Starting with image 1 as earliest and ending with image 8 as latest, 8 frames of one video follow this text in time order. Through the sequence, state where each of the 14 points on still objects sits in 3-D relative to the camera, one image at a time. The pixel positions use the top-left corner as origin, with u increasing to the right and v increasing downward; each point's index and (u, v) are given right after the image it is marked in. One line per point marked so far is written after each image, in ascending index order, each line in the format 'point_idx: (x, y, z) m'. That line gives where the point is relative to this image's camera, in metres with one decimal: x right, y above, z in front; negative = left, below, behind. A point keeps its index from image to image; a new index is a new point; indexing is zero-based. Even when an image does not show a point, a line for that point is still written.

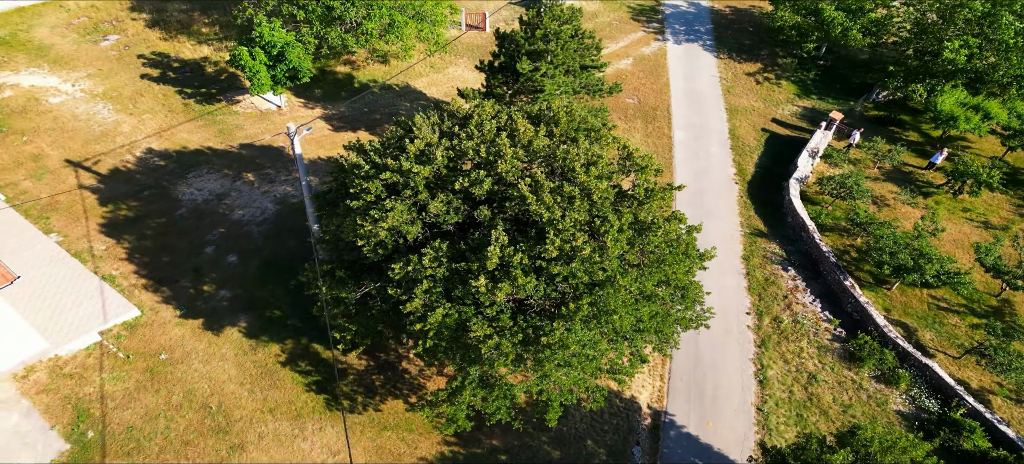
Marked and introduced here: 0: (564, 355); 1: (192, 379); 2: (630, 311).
0: (+1.0, -2.3, +16.5) m
1: (-6.8, -3.1, +19.2) m
2: (+2.2, -1.5, +17.3) m
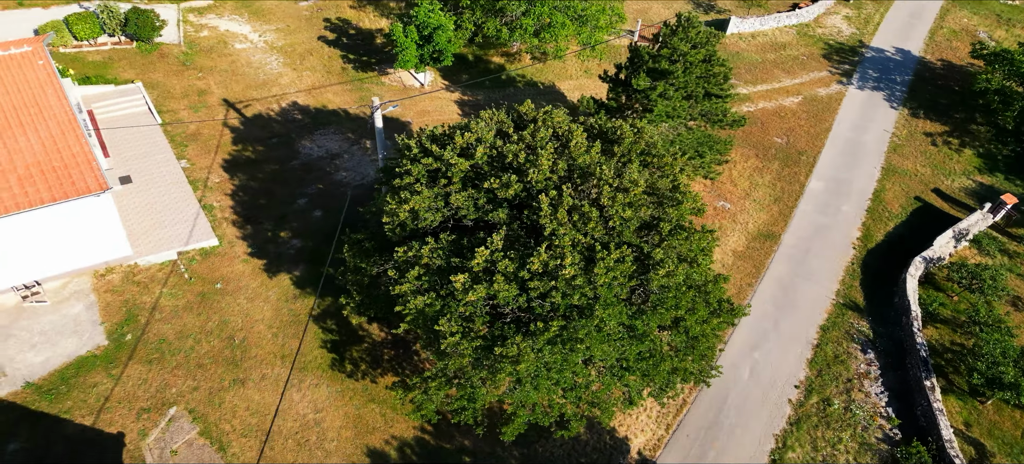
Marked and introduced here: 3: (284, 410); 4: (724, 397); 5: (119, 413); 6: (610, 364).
0: (+0.2, -2.5, +16.0) m
1: (-6.5, -1.8, +20.9) m
2: (+1.8, -2.1, +16.5) m
3: (-4.8, -3.7, +18.8) m
4: (+4.6, -3.6, +19.8) m
5: (-8.0, -3.7, +18.3) m
6: (+1.8, -2.5, +16.9) m
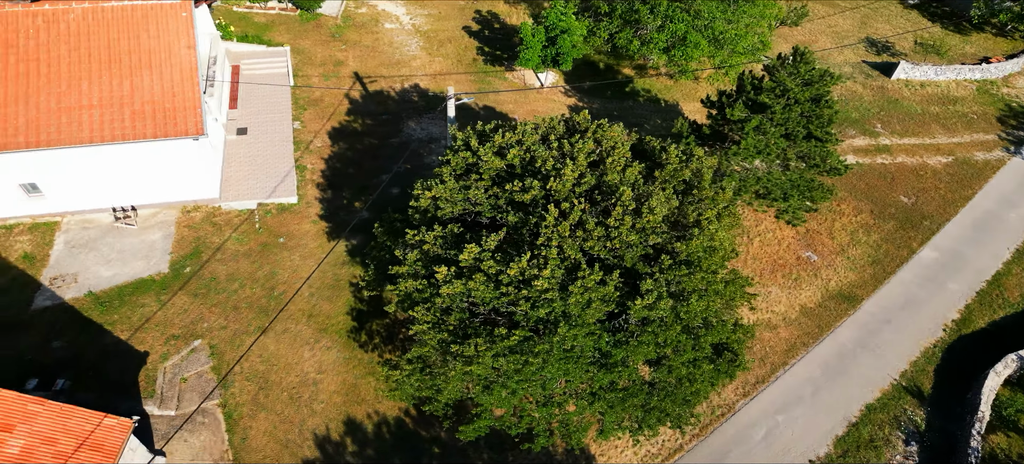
0: (-0.6, -2.5, +15.9) m
1: (-5.7, -0.8, +22.3) m
2: (+1.1, -2.4, +15.9) m
3: (-4.8, -2.9, +19.8) m
4: (+4.4, -4.6, +18.5) m
5: (-8.1, -2.3, +20.1) m
6: (+1.2, -2.8, +16.3) m
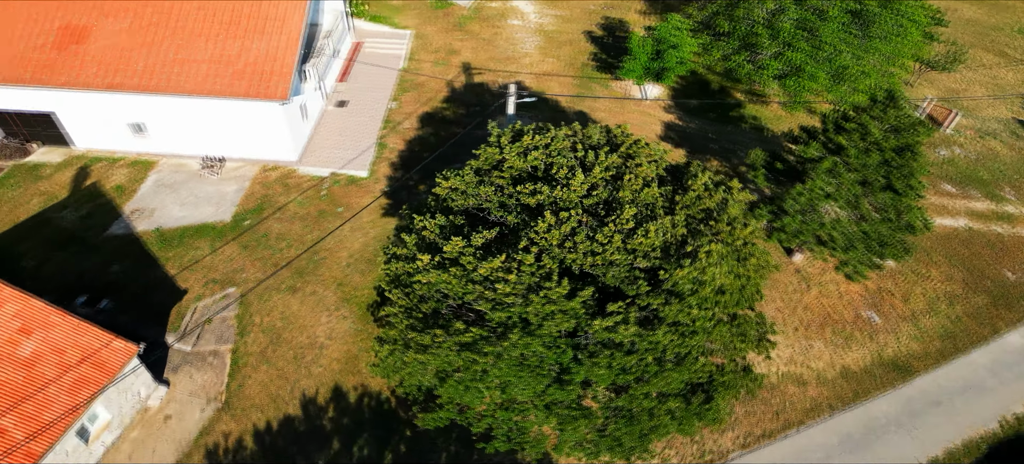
0: (-1.4, -2.4, +16.0) m
1: (-4.7, 0.0, +23.3) m
2: (+0.3, -2.5, +15.6) m
3: (-4.7, -2.2, +20.7) m
4: (+3.6, -5.2, +17.5) m
5: (-7.6, -1.0, +21.7) m
6: (+0.3, -3.0, +16.0) m
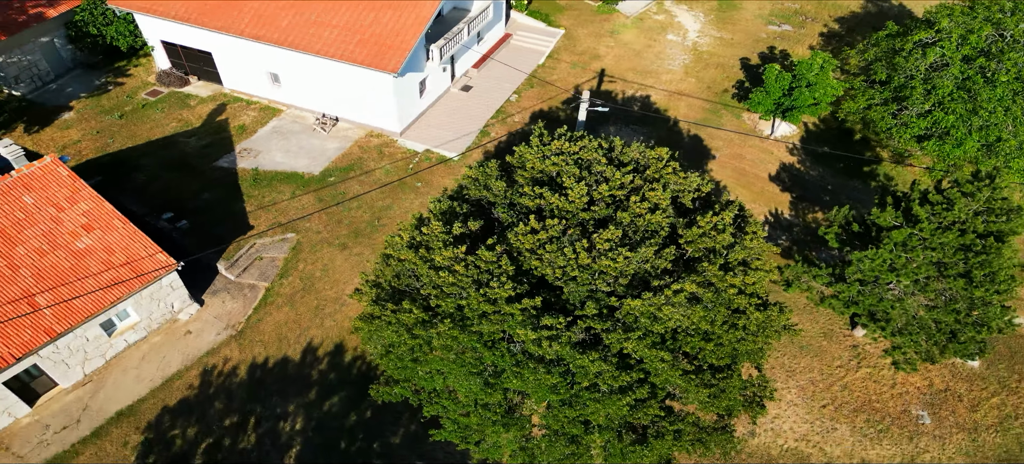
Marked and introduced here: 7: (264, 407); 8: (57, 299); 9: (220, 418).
0: (-2.4, -1.9, +16.4) m
1: (-3.0, +0.7, +24.2) m
2: (-0.9, -2.4, +15.6) m
3: (-4.2, -1.2, +21.9) m
4: (+2.1, -5.8, +16.5) m
5: (-6.4, +0.4, +23.5) m
6: (-0.9, -2.9, +16.0) m
7: (-5.2, -3.7, +18.8) m
8: (-9.5, -1.4, +18.9) m
9: (-6.0, -3.8, +18.5) m
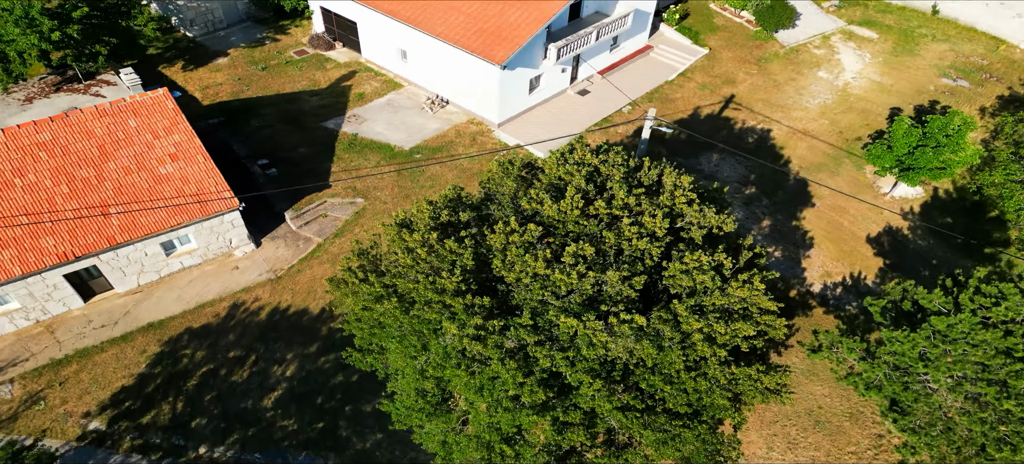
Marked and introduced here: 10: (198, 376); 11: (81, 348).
0: (-3.0, -1.4, +17.0) m
1: (-1.1, +1.1, +24.7) m
2: (-2.0, -2.1, +15.9) m
3: (-3.2, -0.5, +22.7) m
4: (+0.5, -6.1, +16.0) m
5: (-4.6, +1.5, +24.9) m
6: (-1.9, -2.6, +16.2) m
7: (-5.4, -2.6, +20.0) m
8: (-9.1, +0.5, +21.2) m
9: (-6.3, -2.6, +20.0) m
10: (-6.7, -3.1, +19.3) m
11: (-9.6, -2.6, +19.9) m
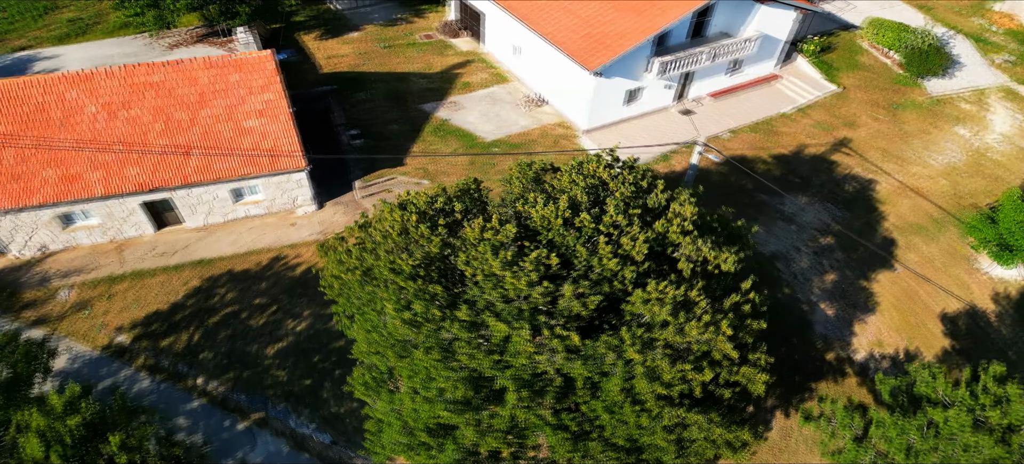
0: (-3.4, -0.8, +17.7) m
1: (+0.6, +1.1, +24.7) m
2: (-2.8, -1.7, +16.3) m
3: (-2.1, -0.1, +23.3) m
4: (-1.1, -6.0, +16.0) m
5: (-2.6, +2.1, +25.7) m
6: (-2.8, -2.1, +16.7) m
7: (-5.2, -1.7, +21.2) m
8: (-7.9, +2.0, +23.2) m
9: (-6.1, -1.5, +21.4) m
10: (-6.7, -1.9, +20.8) m
11: (-9.2, -0.9, +22.1) m
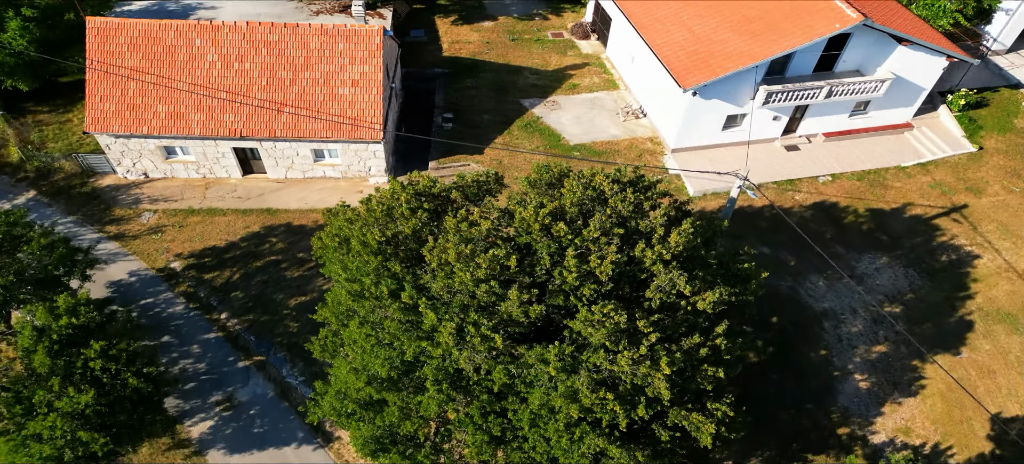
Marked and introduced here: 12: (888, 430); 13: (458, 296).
0: (-3.5, -0.1, +18.4) m
1: (+2.3, +0.8, +24.2) m
2: (-3.4, -1.1, +17.0) m
3: (-0.8, +0.2, +23.5) m
4: (-2.7, -5.6, +16.3) m
5: (-0.3, +2.3, +26.0) m
6: (-3.4, -1.6, +17.3) m
7: (-4.6, -0.8, +22.3) m
8: (-6.0, +3.2, +24.8) m
9: (-5.3, -0.4, +22.7) m
10: (-6.1, -0.7, +22.3) m
11: (-8.0, +0.7, +24.1) m
12: (+7.7, -4.0, +18.4) m
13: (-1.0, -1.1, +15.0) m
